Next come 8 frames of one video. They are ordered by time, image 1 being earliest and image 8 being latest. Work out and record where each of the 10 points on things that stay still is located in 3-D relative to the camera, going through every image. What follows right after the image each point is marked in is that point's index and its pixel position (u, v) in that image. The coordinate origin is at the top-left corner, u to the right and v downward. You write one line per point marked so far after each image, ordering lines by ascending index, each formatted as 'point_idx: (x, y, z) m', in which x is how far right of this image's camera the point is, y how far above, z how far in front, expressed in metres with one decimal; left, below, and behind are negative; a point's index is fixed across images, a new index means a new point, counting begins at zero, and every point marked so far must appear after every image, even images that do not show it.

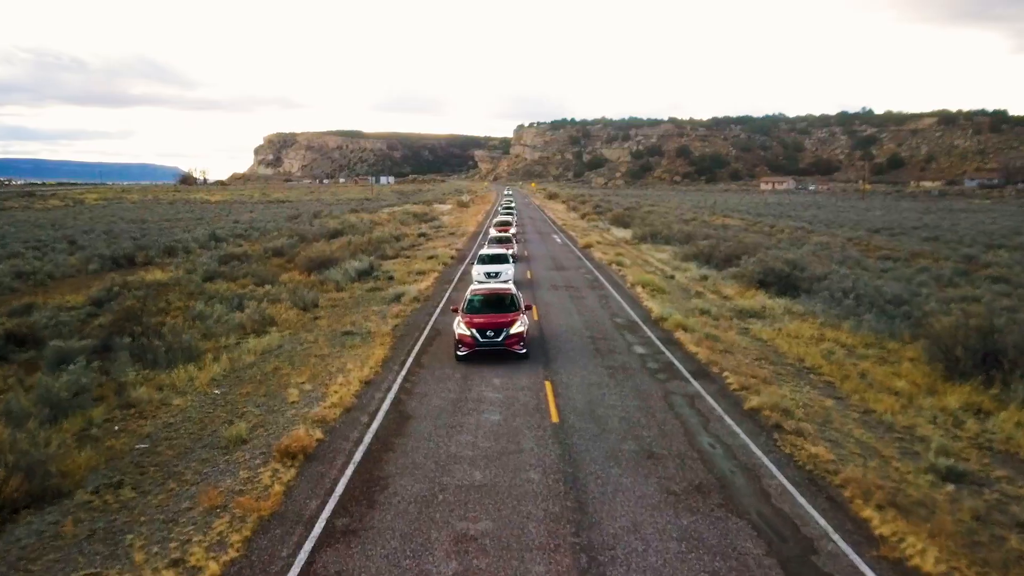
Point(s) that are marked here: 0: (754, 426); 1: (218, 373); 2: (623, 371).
0: (+3.3, -1.9, +12.0) m
1: (-5.4, -1.6, +16.3) m
2: (+1.9, -1.4, +15.3) m
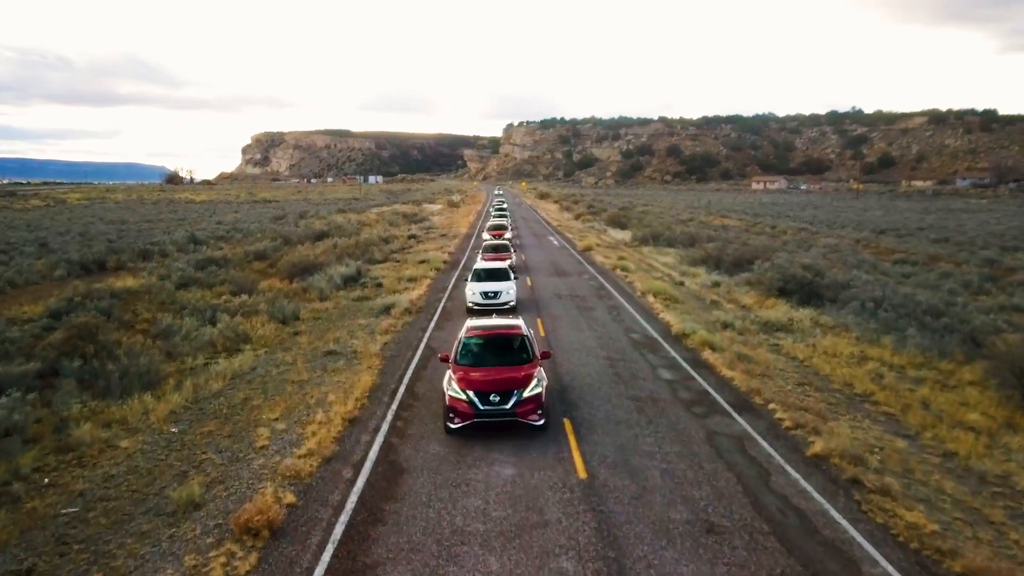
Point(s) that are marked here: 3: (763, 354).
0: (+3.5, -2.1, +9.8) m
1: (-5.3, -1.8, +14.0) m
2: (+2.1, -1.7, +13.0) m
3: (+5.0, -1.3, +17.5) m
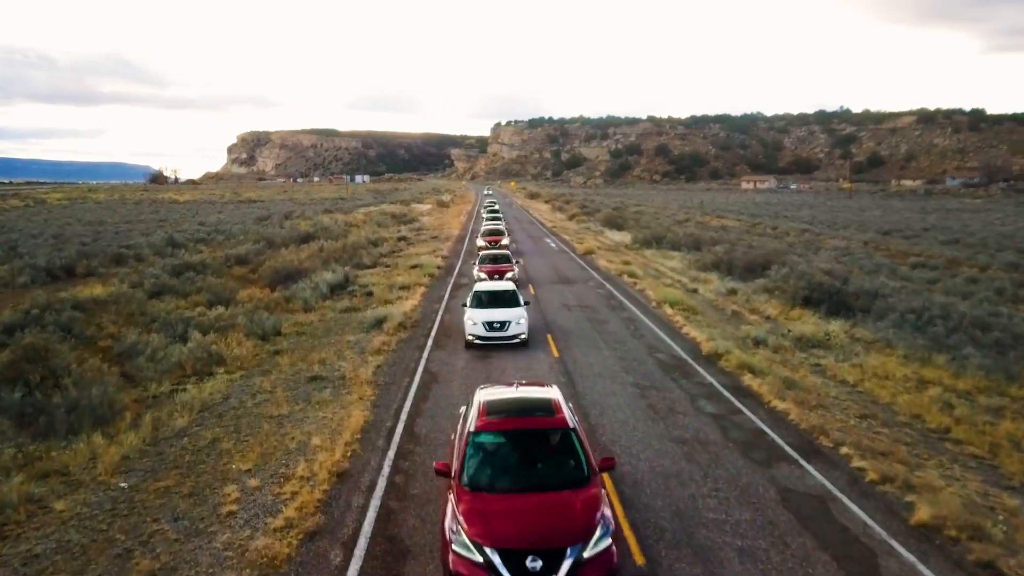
0: (+3.8, -2.4, +7.7) m
1: (-5.0, -2.1, +11.7) m
2: (+2.3, -2.0, +10.9) m
3: (+5.2, -1.6, +15.4) m
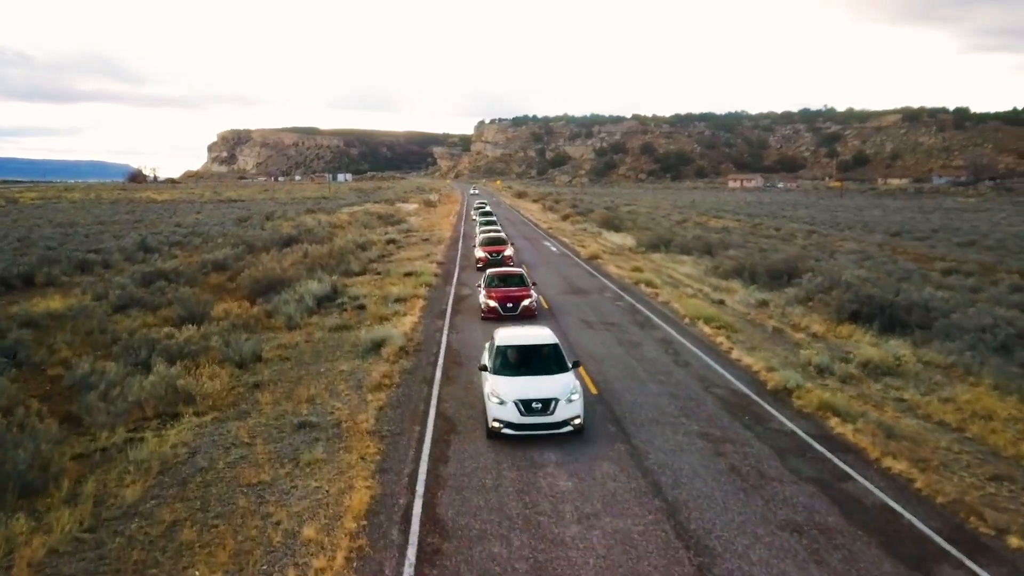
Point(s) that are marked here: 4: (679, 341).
0: (+4.4, -2.8, +5.0) m
1: (-4.5, -2.5, +8.8) m
2: (+2.9, -2.3, +8.1) m
3: (+5.6, -1.9, +12.7) m
4: (+3.4, -1.1, +18.2) m
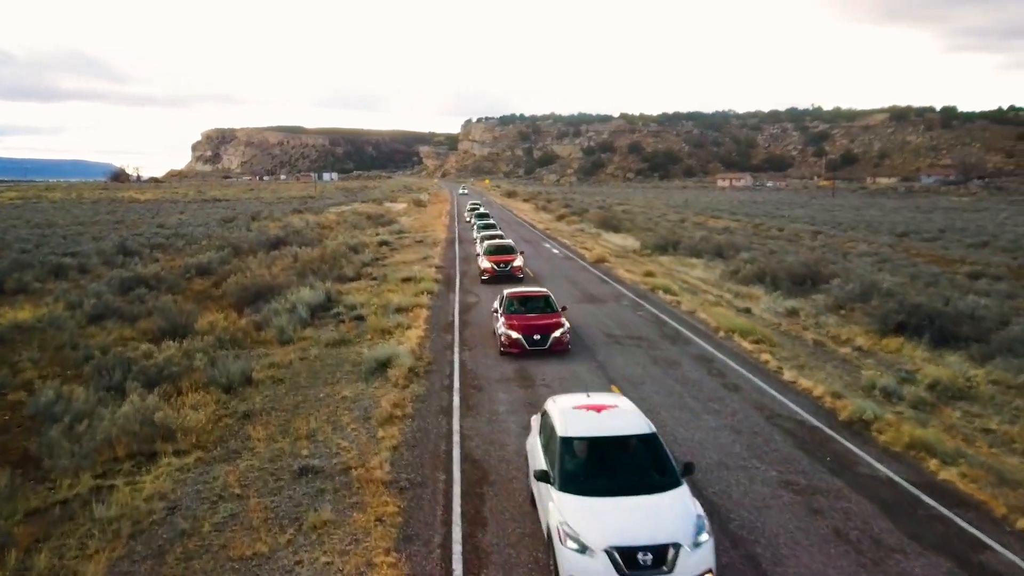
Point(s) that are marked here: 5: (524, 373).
0: (+5.0, -3.0, +3.1) m
1: (-3.9, -2.7, +6.8) m
2: (+3.4, -2.5, +6.3) m
3: (+6.1, -2.1, +10.9) m
4: (+3.8, -1.3, +16.3) m
5: (+0.2, -1.4, +15.0) m
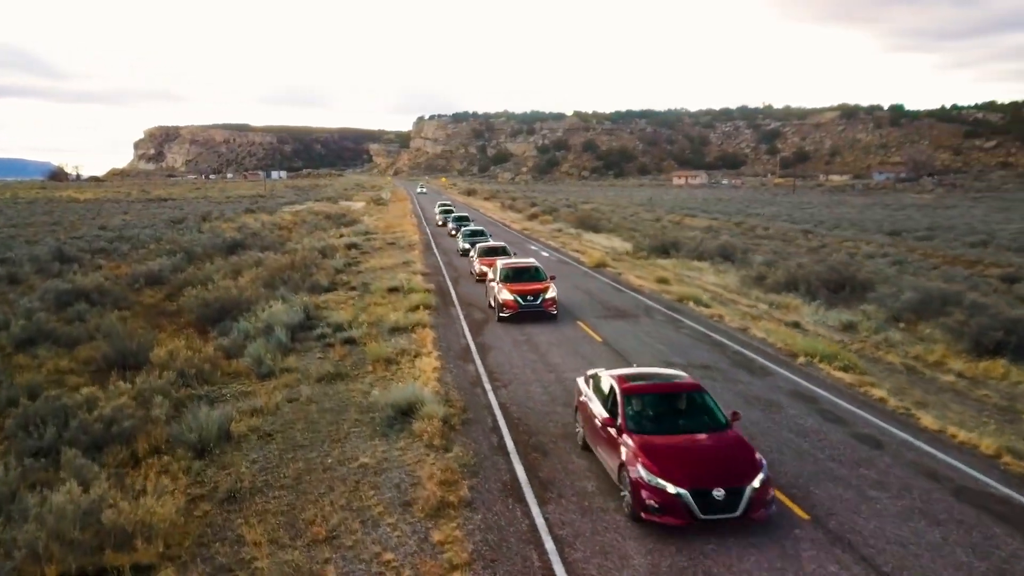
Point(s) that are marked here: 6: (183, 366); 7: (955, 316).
0: (+6.5, -3.3, 0.0) m
1: (-2.7, -3.1, +3.2) m
2: (+4.7, -2.8, +3.0) m
3: (+7.1, -2.4, +7.8) m
4: (+4.5, -1.6, +13.1) m
5: (+1.0, -1.8, +11.5) m
6: (-5.8, -1.3, +15.5) m
7: (+9.7, -0.5, +19.5) m
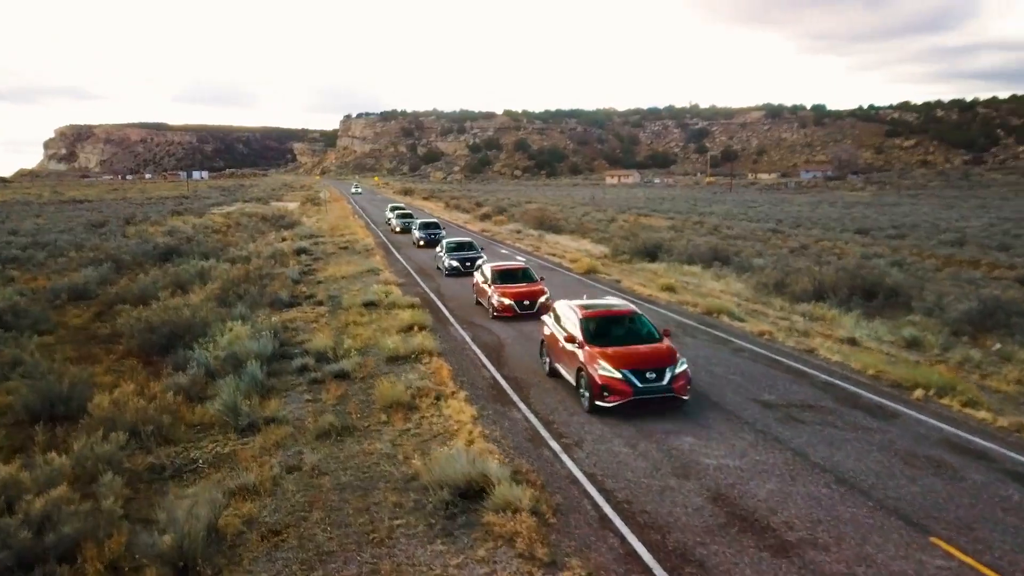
0: (+8.5, -3.5, -2.7) m
1: (-0.9, -3.4, -0.2) m
2: (+6.5, -3.1, +0.2) m
3: (+8.5, -2.6, +5.2) m
4: (+5.4, -1.8, +10.2) m
5: (+2.1, -2.1, +8.4) m
6: (-5.0, -1.7, +11.8) m
7: (+10.1, -0.7, +17.0) m
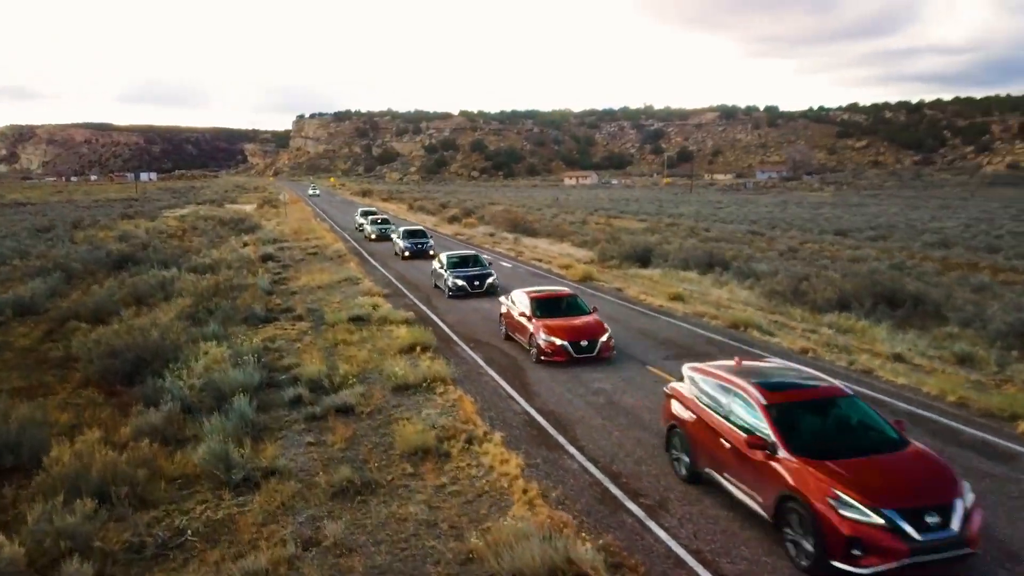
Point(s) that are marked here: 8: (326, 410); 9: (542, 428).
0: (+9.8, -3.7, -4.1) m
1: (+0.3, -3.7, -2.2) m
2: (+7.7, -3.3, -1.4) m
3: (+9.4, -2.8, +3.7) m
4: (+6.1, -2.0, +8.6) m
5: (+2.8, -2.3, +6.6) m
6: (-4.4, -2.0, +9.6) m
7: (+10.4, -0.8, +15.6) m
8: (-2.6, -1.7, +12.5) m
9: (+0.4, -1.8, +11.2) m
